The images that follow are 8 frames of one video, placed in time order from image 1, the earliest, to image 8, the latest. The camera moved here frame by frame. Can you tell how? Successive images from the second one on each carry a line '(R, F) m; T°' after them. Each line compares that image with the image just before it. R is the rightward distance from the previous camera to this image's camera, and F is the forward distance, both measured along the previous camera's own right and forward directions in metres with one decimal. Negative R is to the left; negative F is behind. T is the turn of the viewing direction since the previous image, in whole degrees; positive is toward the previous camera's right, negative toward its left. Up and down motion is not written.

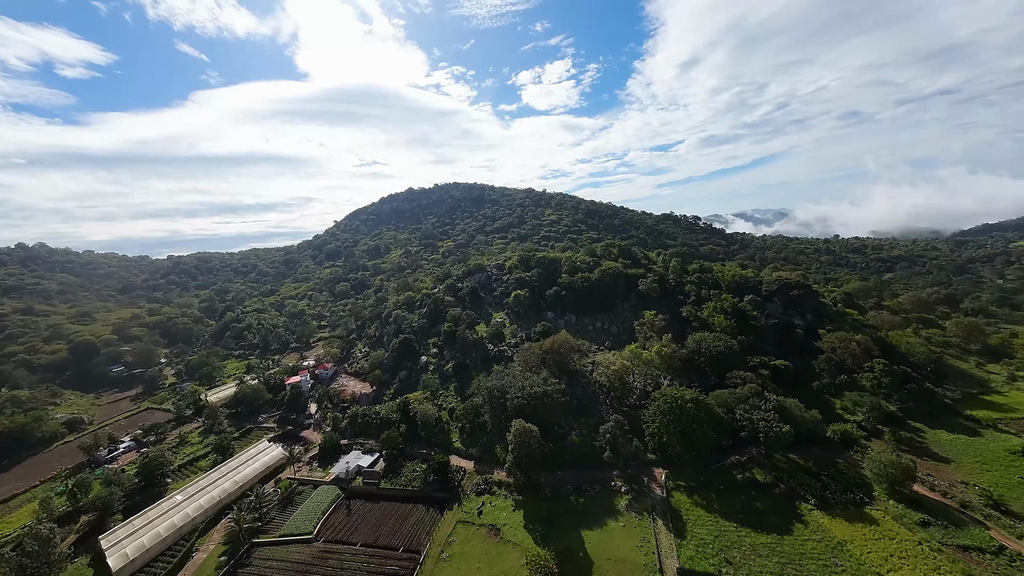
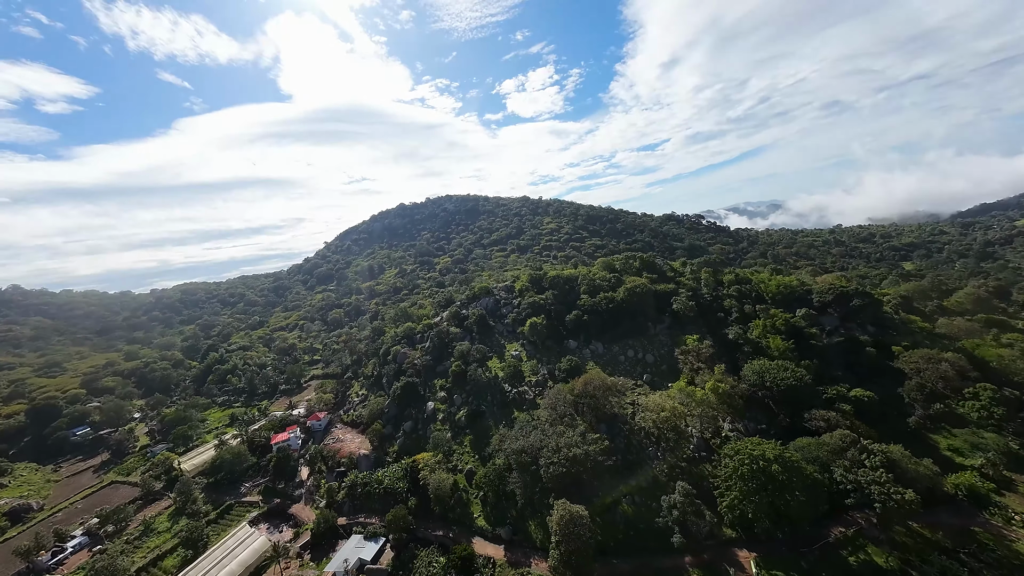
(-2.1, +6.4) m; +1°
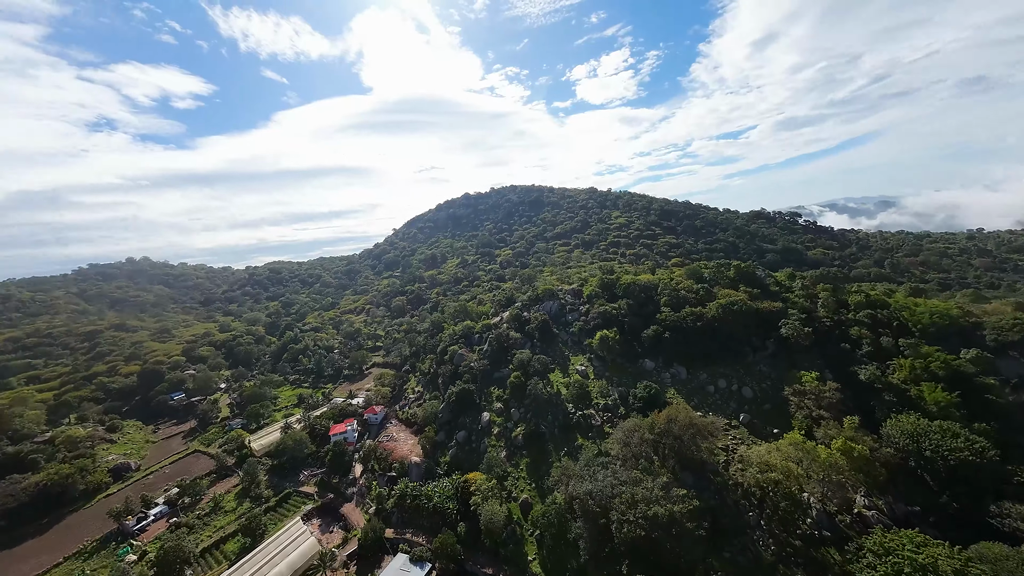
(-1.4, +4.2) m; -9°
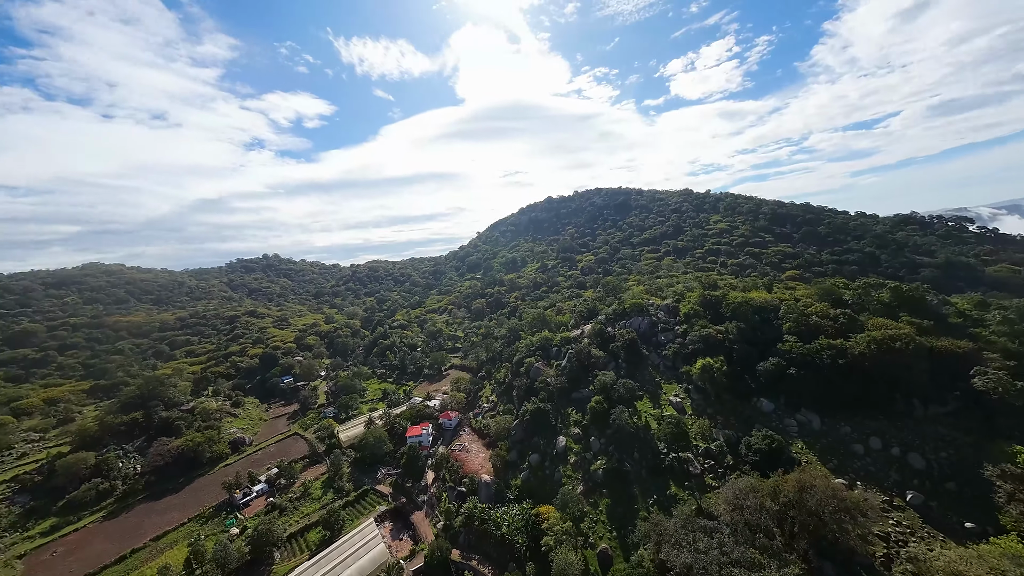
(-0.7, +2.9) m; -12°
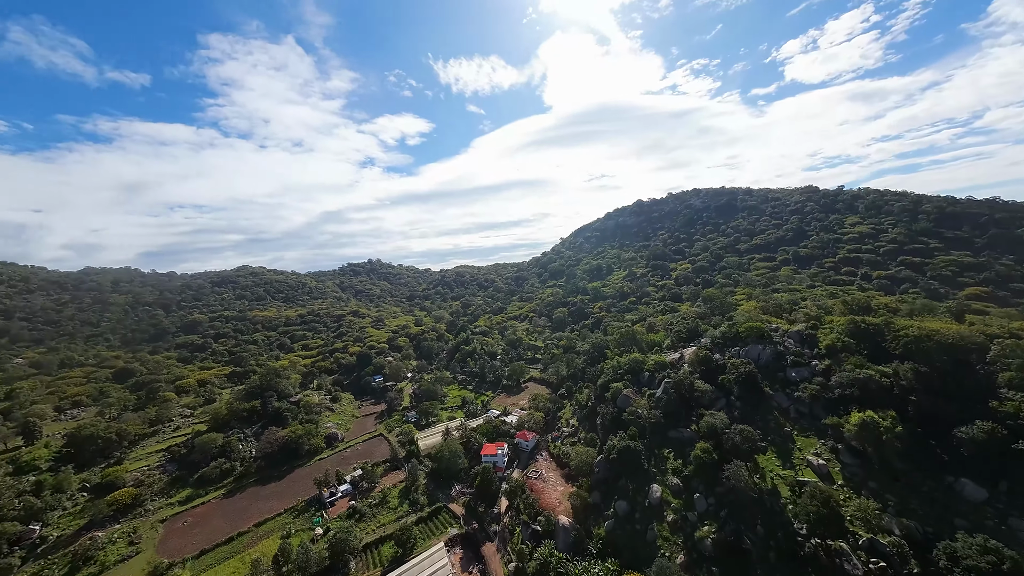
(-0.4, +3.5) m; -13°
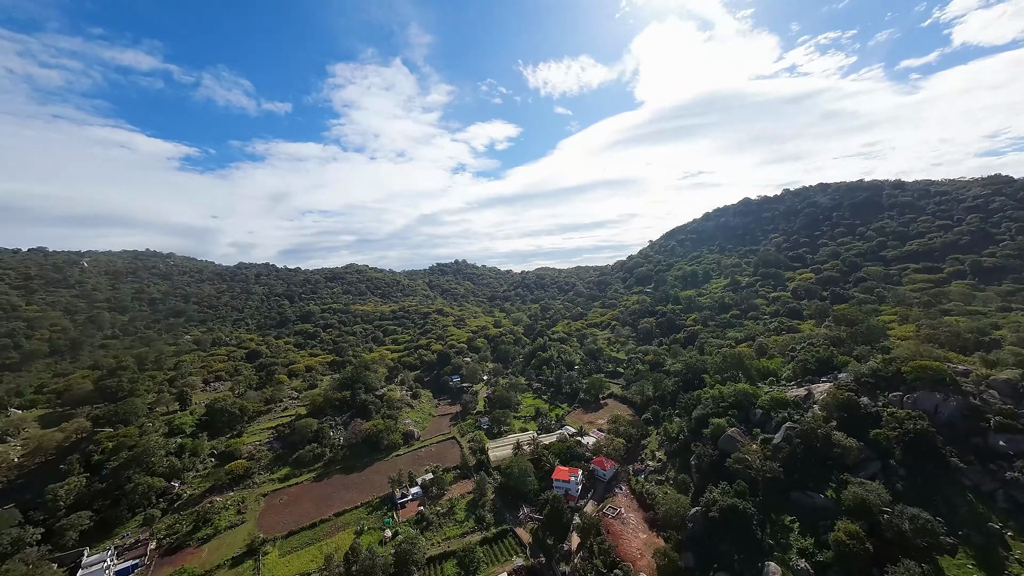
(+0.1, +3.2) m; -13°
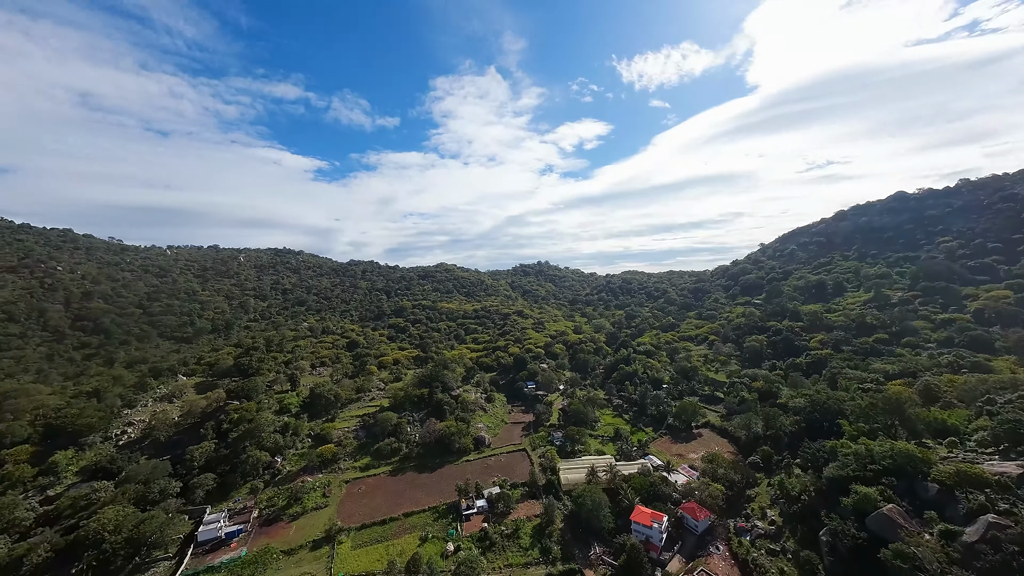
(+0.5, +3.3) m; -13°
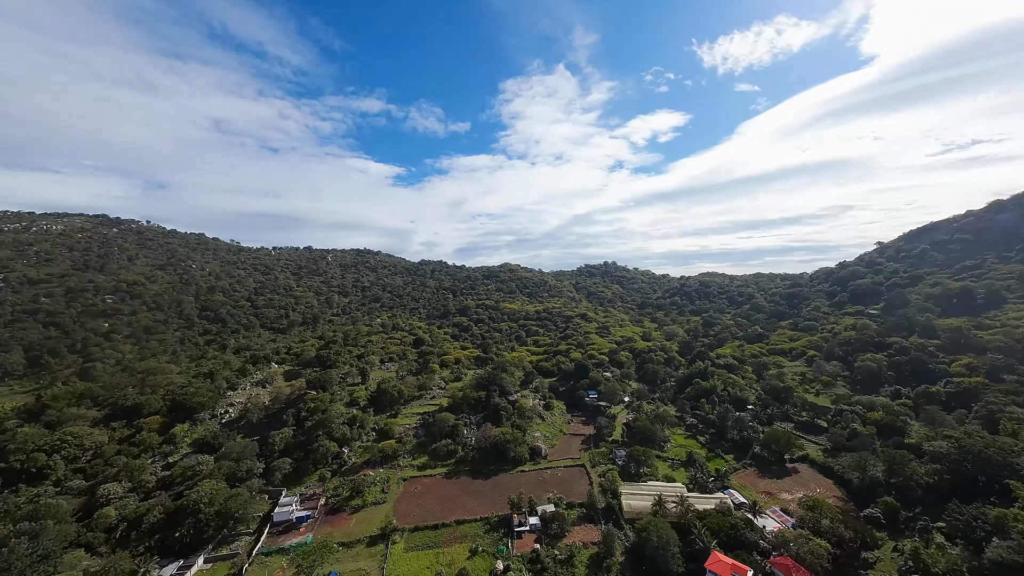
(+0.7, +2.5) m; -10°
